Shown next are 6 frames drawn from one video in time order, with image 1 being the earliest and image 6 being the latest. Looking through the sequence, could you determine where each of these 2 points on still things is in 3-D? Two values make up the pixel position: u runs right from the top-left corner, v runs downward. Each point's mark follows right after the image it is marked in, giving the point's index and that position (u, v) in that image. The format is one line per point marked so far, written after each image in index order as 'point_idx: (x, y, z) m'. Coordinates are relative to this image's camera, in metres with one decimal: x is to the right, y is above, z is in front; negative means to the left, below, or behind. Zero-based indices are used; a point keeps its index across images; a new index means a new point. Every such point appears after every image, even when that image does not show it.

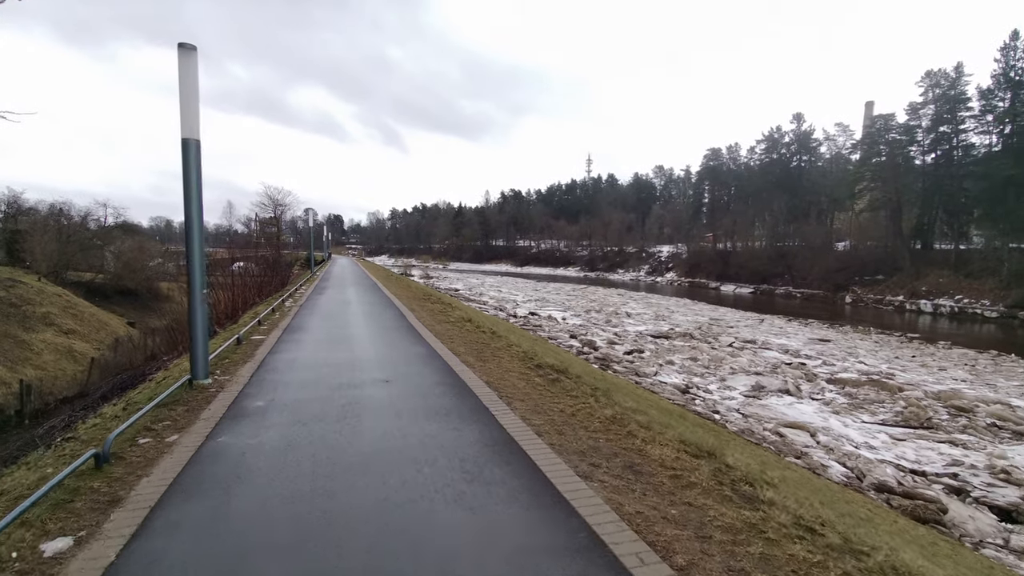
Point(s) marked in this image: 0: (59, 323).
0: (-14.3, -1.1, +15.0) m
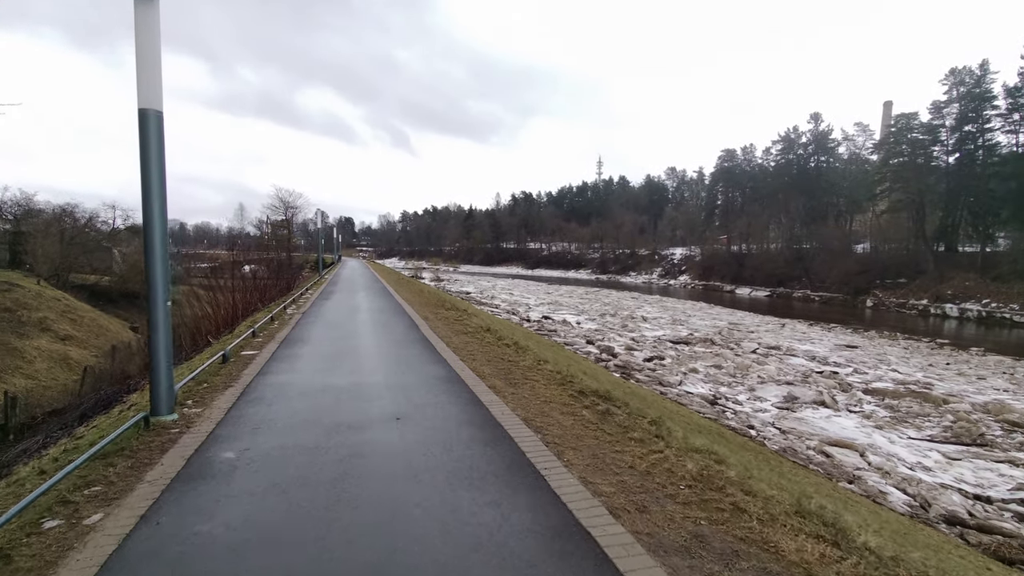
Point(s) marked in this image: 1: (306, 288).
0: (-13.8, -1.2, +14.6) m
1: (-7.8, -0.1, +17.7) m
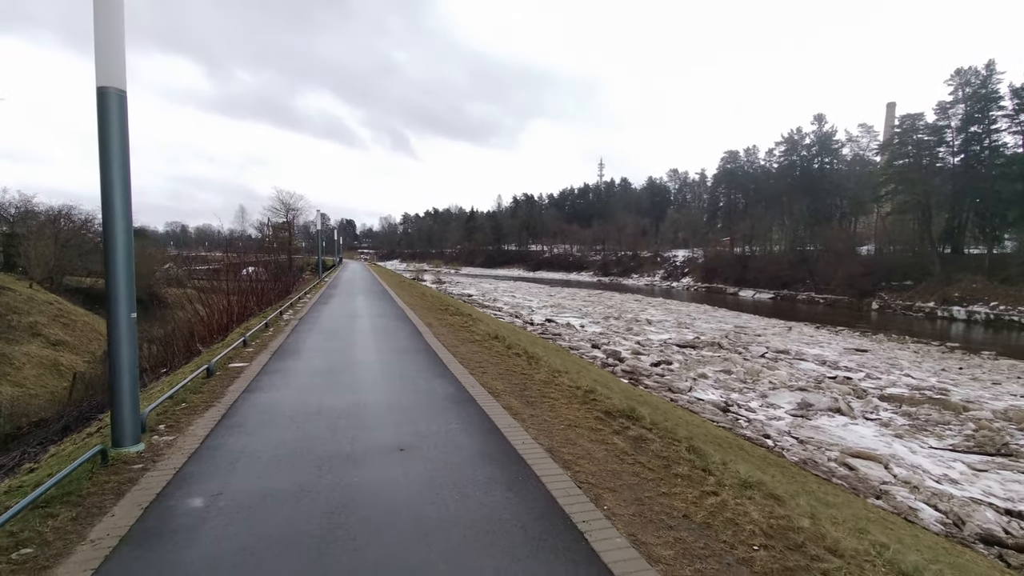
0: (-13.7, -1.3, +14.3) m
1: (-7.6, -0.2, +17.4) m
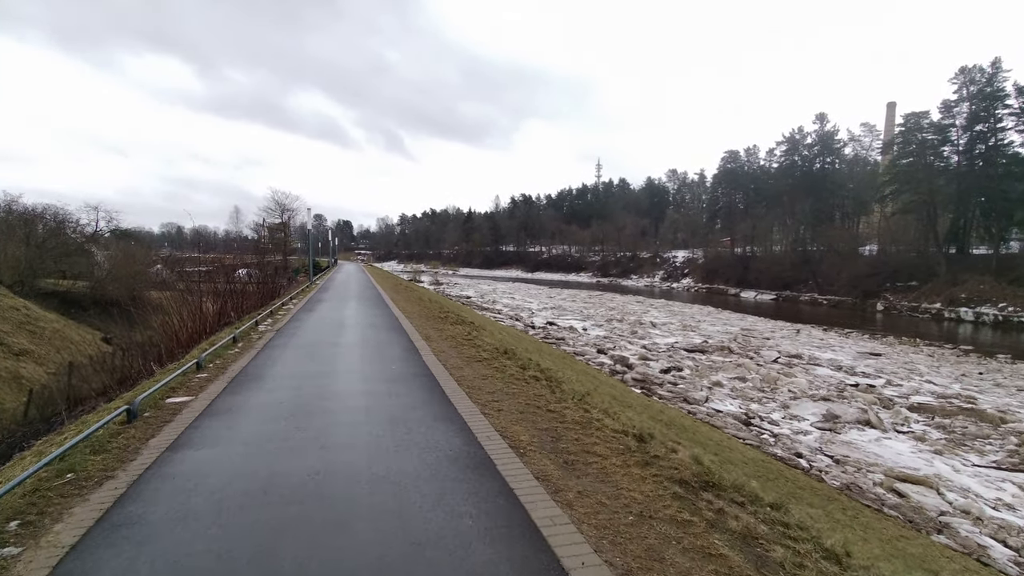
0: (-13.6, -1.4, +13.4) m
1: (-7.6, -0.3, +16.5) m
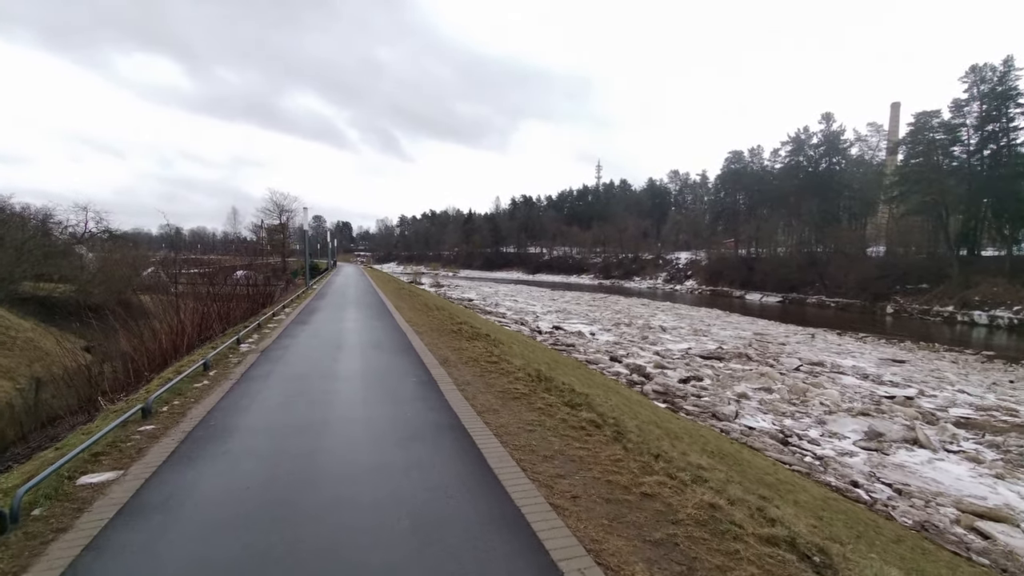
0: (-13.3, -1.6, +12.5) m
1: (-7.3, -0.5, +15.6) m
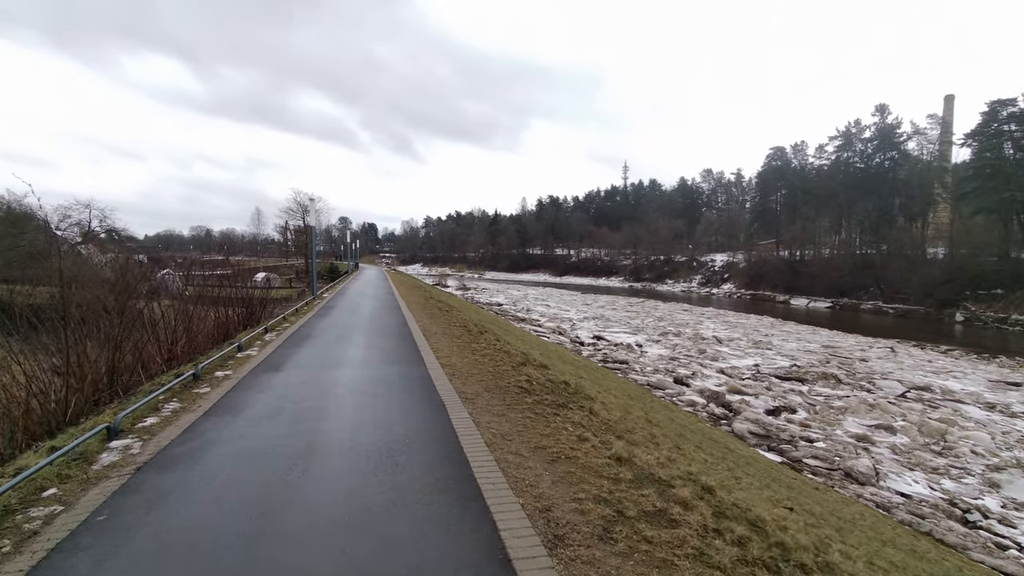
0: (-12.2, -1.7, +10.7) m
1: (-6.0, -0.7, +13.5) m
